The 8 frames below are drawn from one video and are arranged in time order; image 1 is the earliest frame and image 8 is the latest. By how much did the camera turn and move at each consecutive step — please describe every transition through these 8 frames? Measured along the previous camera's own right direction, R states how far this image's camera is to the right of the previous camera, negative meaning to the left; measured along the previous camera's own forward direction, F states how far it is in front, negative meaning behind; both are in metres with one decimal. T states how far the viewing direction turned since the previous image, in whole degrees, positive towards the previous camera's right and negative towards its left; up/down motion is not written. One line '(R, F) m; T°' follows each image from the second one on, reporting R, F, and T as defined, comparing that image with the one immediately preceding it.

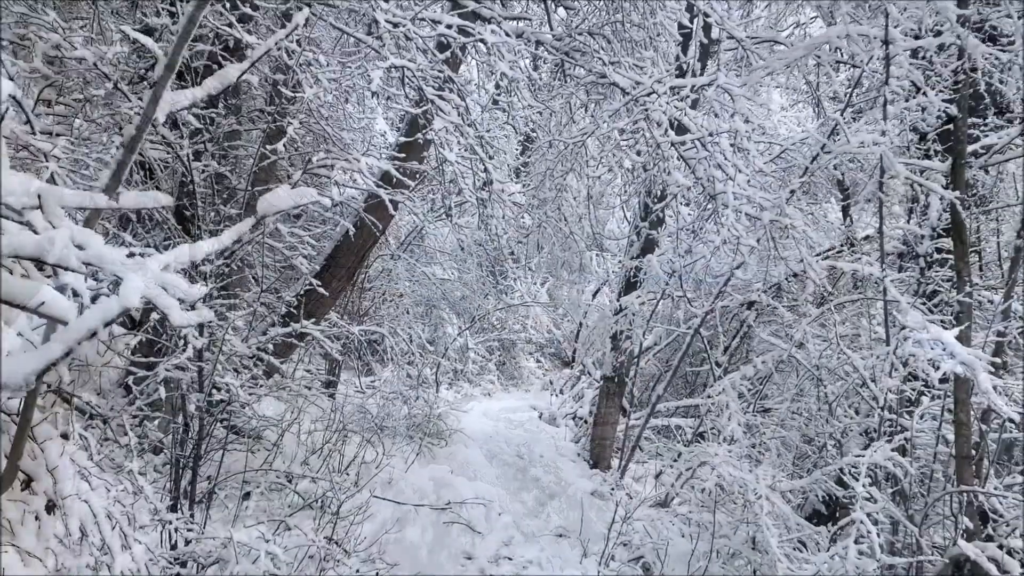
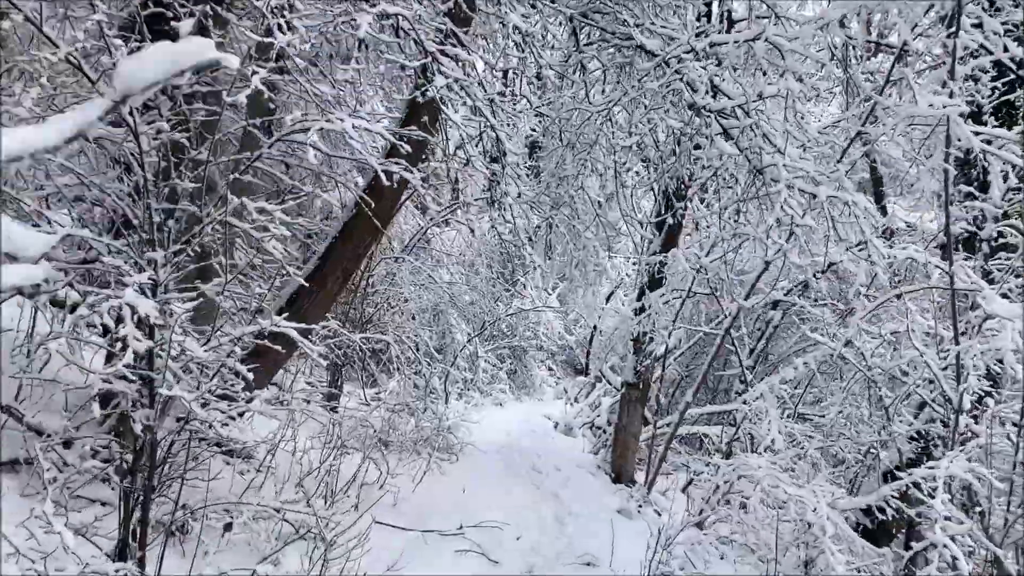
(0.0, +0.6) m; -1°
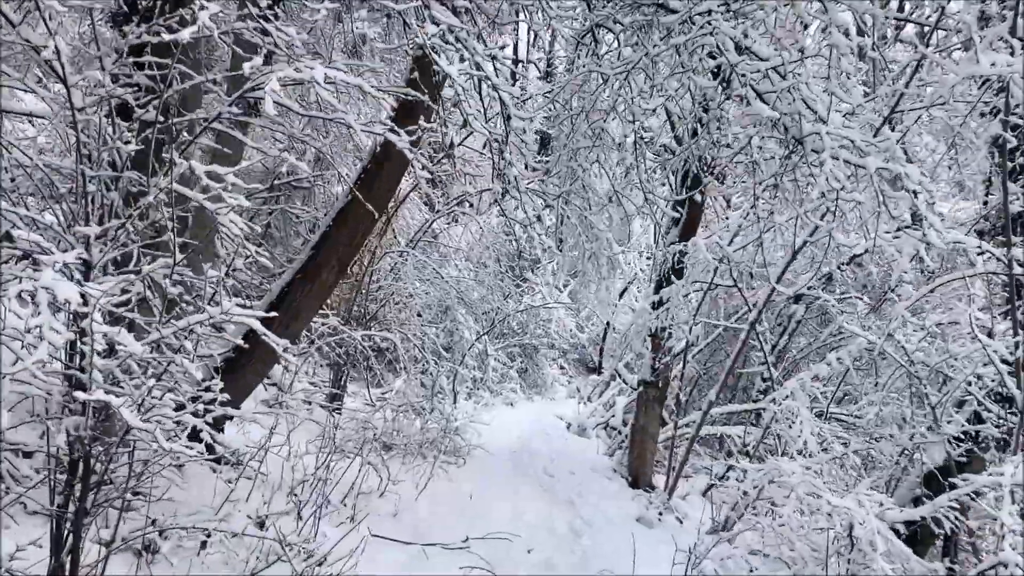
(0.0, +0.4) m; -1°
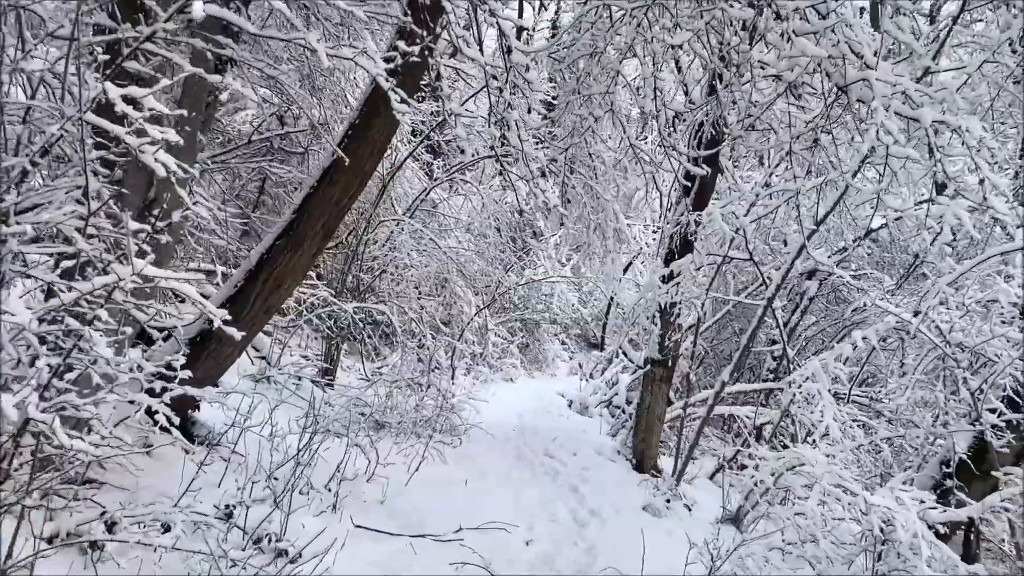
(0.0, +0.4) m; 0°
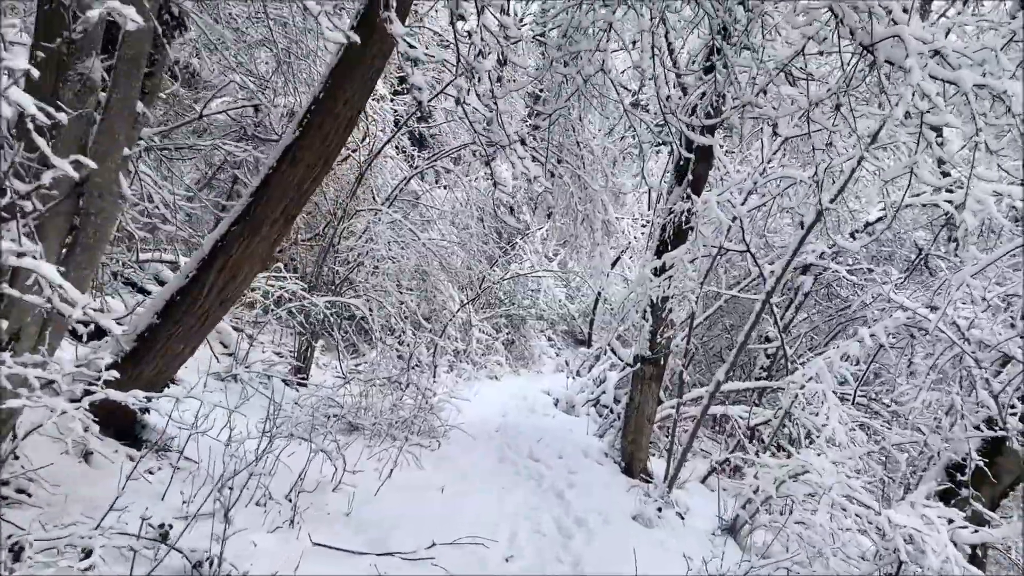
(0.0, +0.4) m; +1°
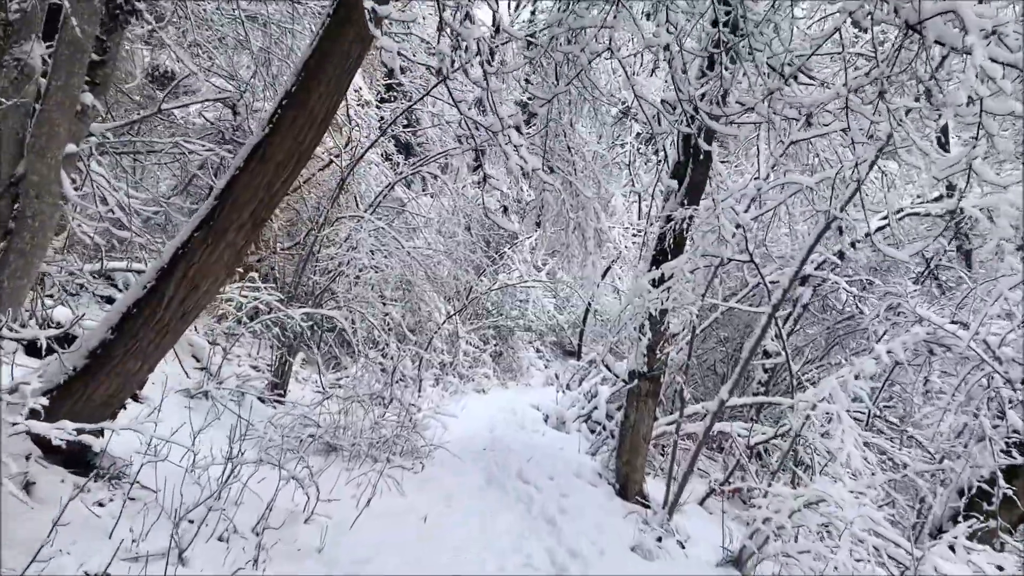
(0.0, +0.3) m; +1°
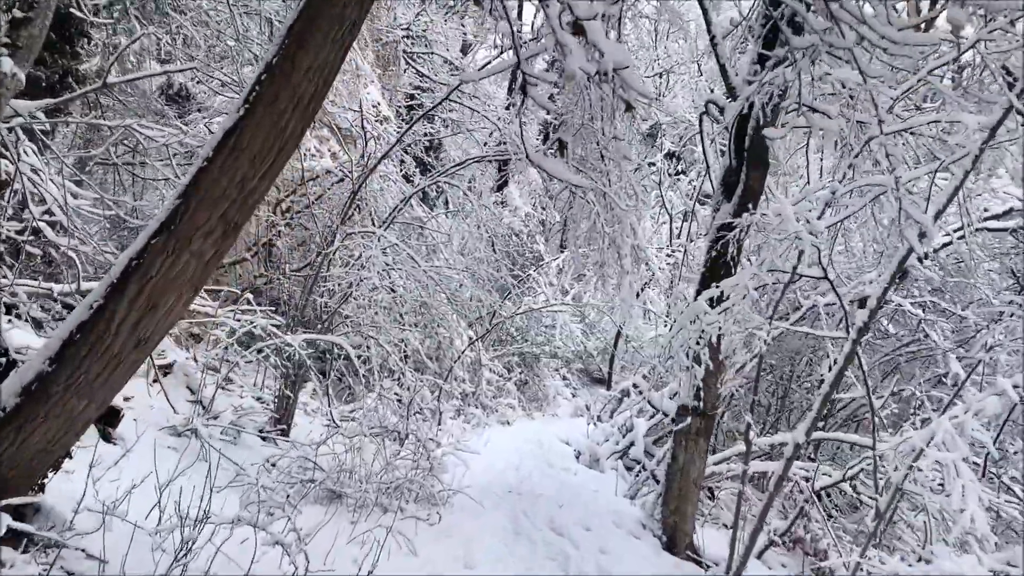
(0.0, +0.8) m; -2°
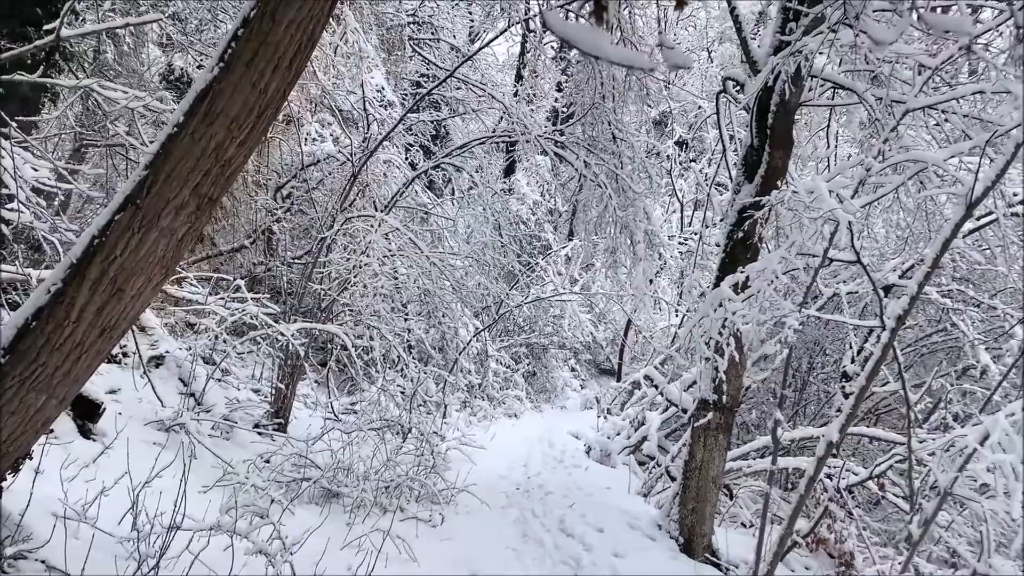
(0.0, +0.3) m; -1°
